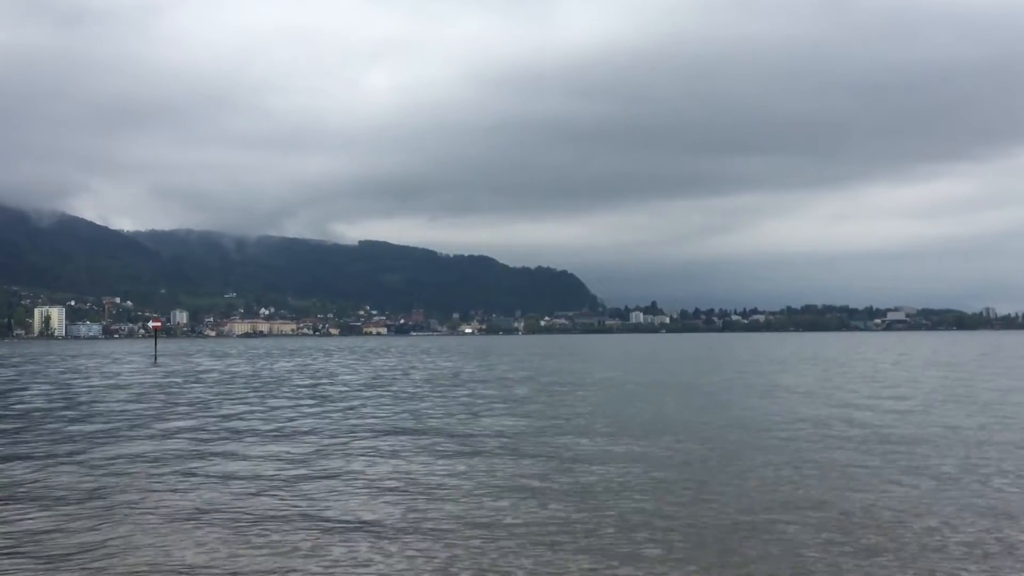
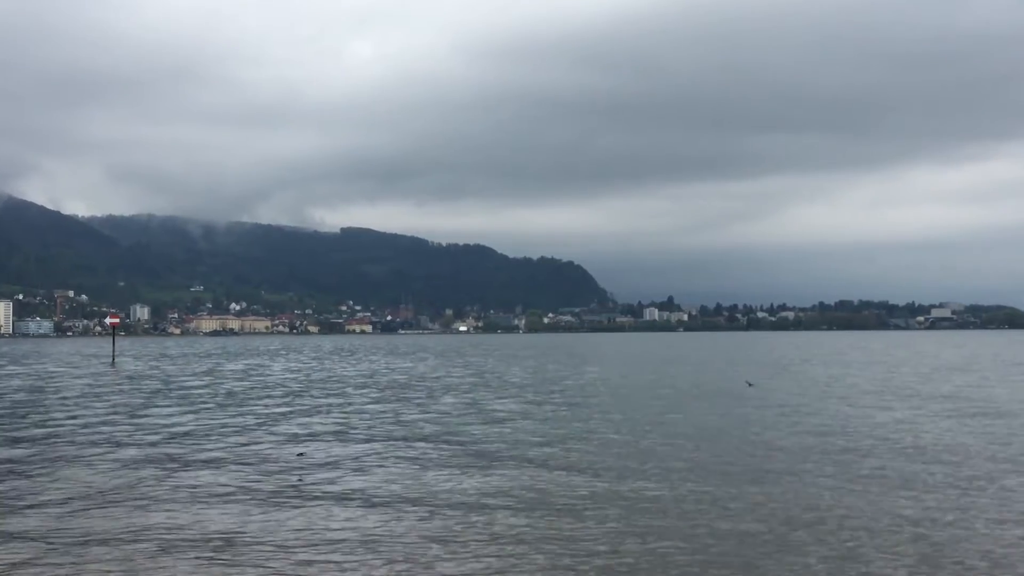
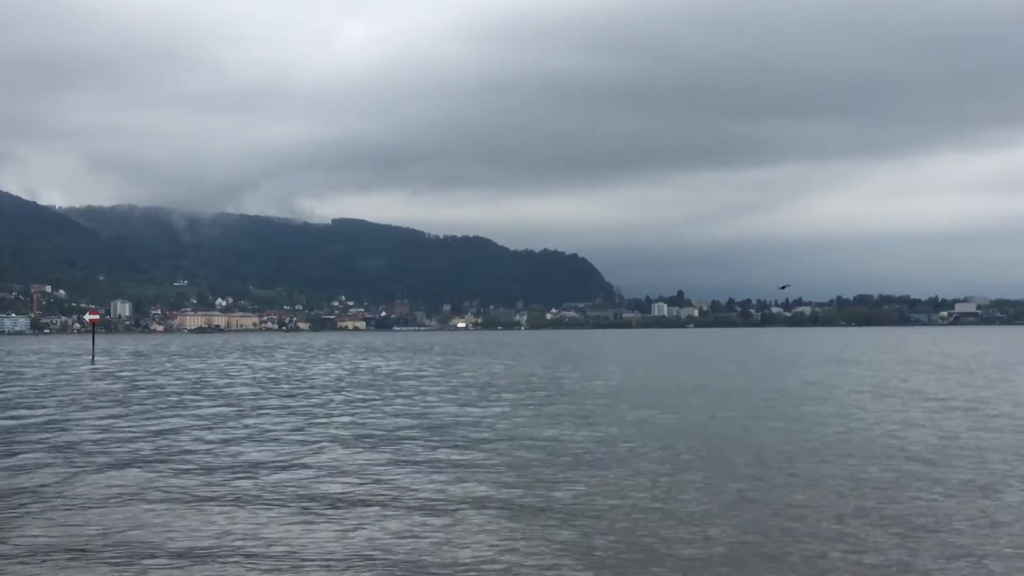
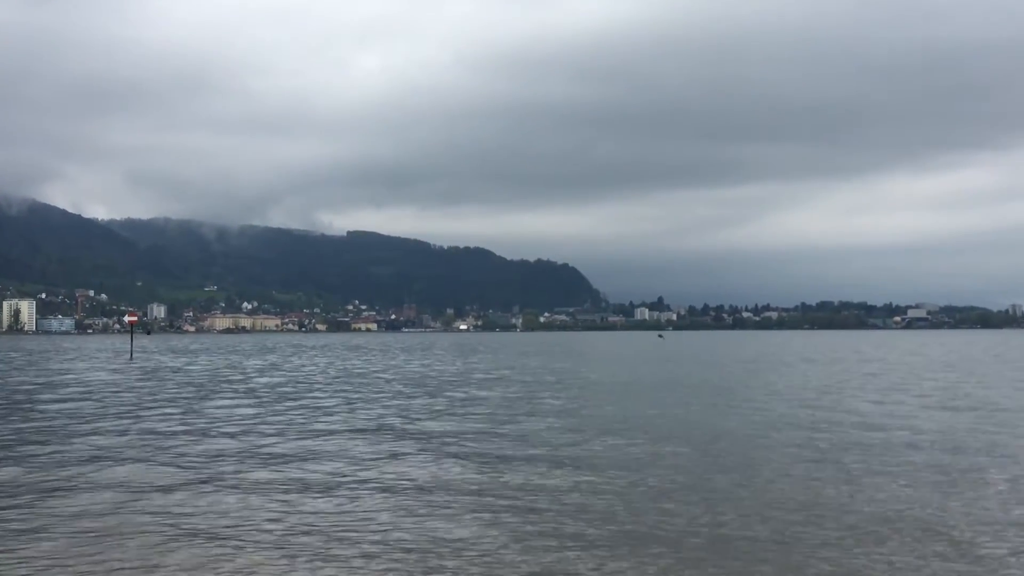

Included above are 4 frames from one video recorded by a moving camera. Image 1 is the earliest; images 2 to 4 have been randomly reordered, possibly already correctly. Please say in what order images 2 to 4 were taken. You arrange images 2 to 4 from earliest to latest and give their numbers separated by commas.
4, 2, 3
